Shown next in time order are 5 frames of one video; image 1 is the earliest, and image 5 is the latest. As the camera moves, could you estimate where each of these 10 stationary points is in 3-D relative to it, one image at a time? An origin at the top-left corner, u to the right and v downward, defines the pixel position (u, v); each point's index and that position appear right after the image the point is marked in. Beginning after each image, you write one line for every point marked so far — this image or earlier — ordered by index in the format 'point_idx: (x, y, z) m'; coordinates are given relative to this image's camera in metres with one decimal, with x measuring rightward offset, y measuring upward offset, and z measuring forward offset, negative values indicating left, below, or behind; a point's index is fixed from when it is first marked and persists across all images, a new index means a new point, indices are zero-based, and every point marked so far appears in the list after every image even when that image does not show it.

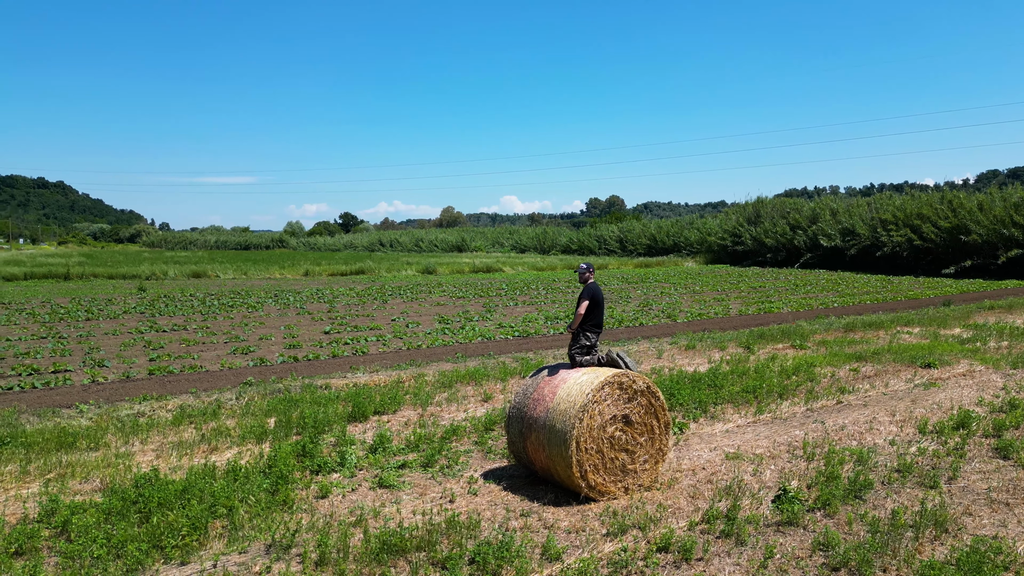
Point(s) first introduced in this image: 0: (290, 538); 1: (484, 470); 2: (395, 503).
0: (-1.7, -1.9, +5.0) m
1: (-0.3, -1.9, +6.9) m
2: (-1.1, -2.0, +5.9) m
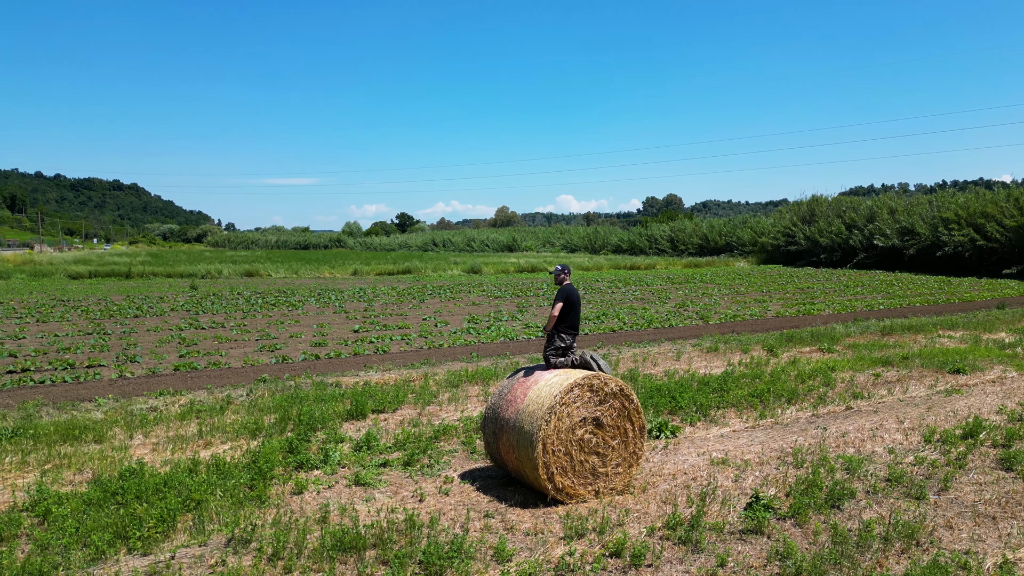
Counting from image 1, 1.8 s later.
0: (-2.1, -1.9, +5.1) m
1: (-0.5, -1.9, +6.9) m
2: (-1.4, -2.0, +6.0) m
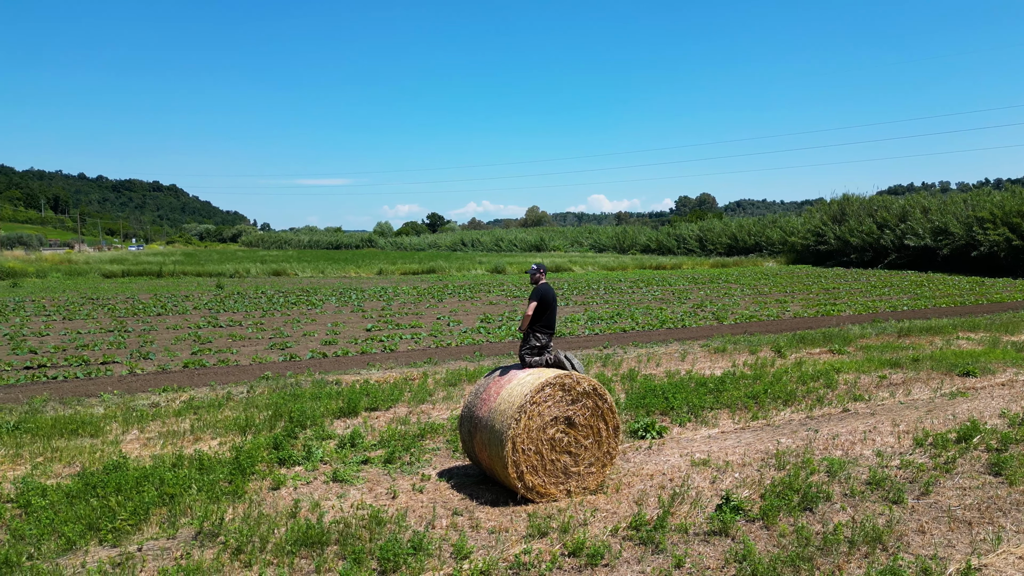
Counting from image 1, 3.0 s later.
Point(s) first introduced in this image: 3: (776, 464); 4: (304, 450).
0: (-2.4, -1.9, +5.2) m
1: (-0.7, -1.9, +6.9) m
2: (-1.6, -2.0, +6.1) m
3: (+2.8, -1.9, +6.9) m
4: (-2.4, -1.9, +7.4) m
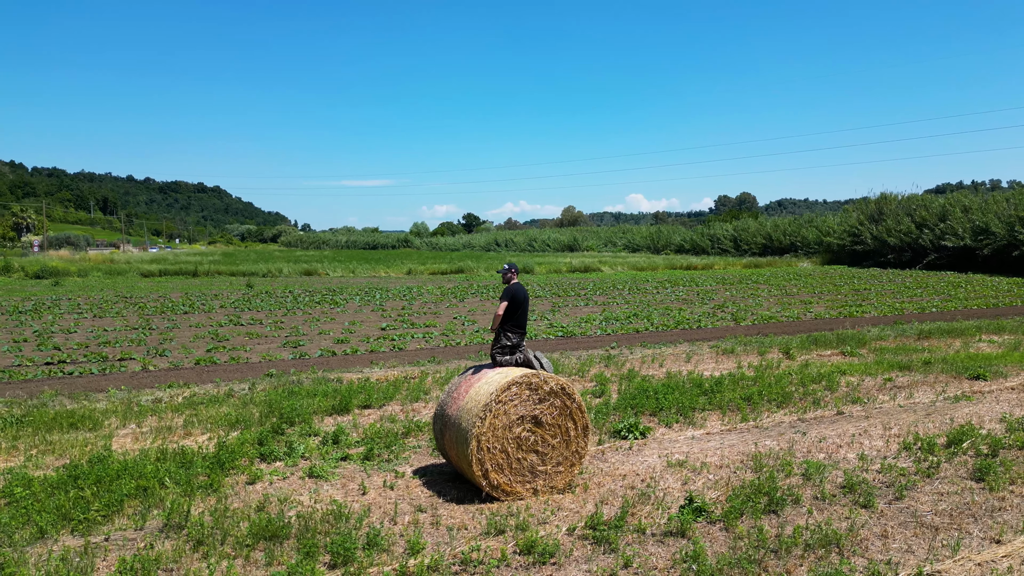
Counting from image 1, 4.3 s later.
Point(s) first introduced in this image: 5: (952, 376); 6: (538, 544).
0: (-2.7, -1.9, +5.3) m
1: (-1.0, -1.9, +7.0) m
2: (-1.9, -1.9, +6.2) m
3: (+2.5, -1.9, +6.8) m
4: (-2.6, -1.8, +7.6) m
5: (+8.8, -1.8, +13.0) m
6: (+0.2, -1.9, +4.8) m
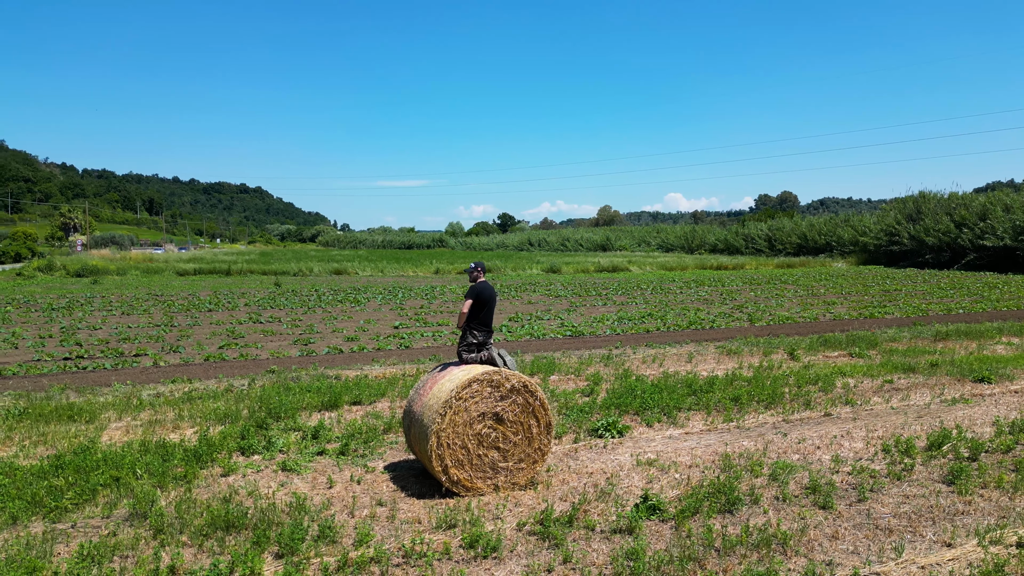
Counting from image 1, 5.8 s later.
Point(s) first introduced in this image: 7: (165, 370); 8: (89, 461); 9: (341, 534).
0: (-3.1, -1.9, +5.5) m
1: (-1.3, -1.9, +7.1) m
2: (-2.3, -1.9, +6.3) m
3: (+2.2, -1.9, +6.8) m
4: (-2.9, -1.8, +7.8) m
5: (+8.7, -1.8, +12.7) m
6: (-0.2, -1.9, +4.9) m
7: (-7.8, -1.8, +14.6) m
8: (-4.2, -1.7, +6.5) m
9: (-1.3, -1.9, +5.0) m
